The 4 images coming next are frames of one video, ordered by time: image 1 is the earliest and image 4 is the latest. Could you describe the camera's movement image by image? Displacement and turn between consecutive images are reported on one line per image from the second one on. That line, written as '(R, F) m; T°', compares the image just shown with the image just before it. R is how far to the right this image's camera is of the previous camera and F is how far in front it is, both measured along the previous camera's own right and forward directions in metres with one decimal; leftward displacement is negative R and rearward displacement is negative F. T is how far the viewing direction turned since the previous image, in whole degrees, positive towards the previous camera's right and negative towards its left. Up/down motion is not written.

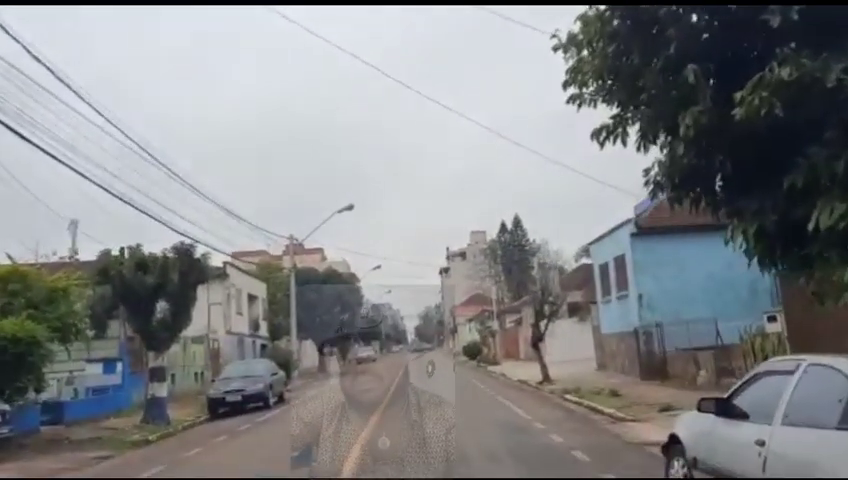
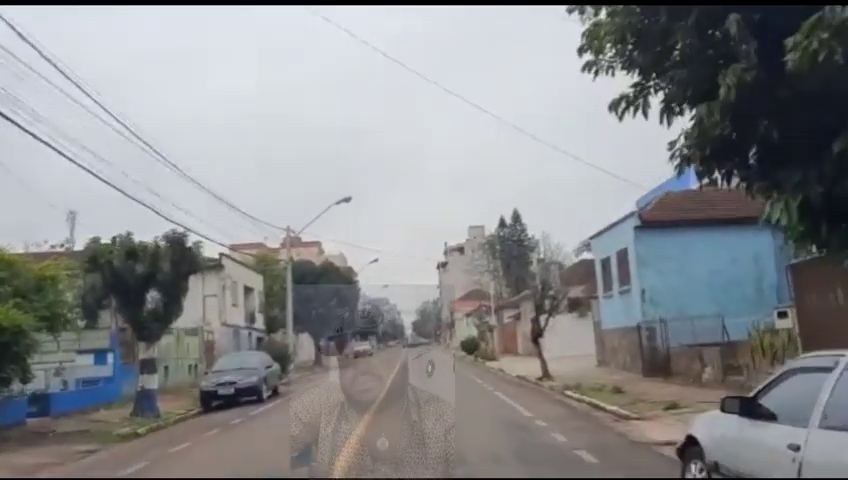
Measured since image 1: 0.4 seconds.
(0.0, +0.6) m; 0°
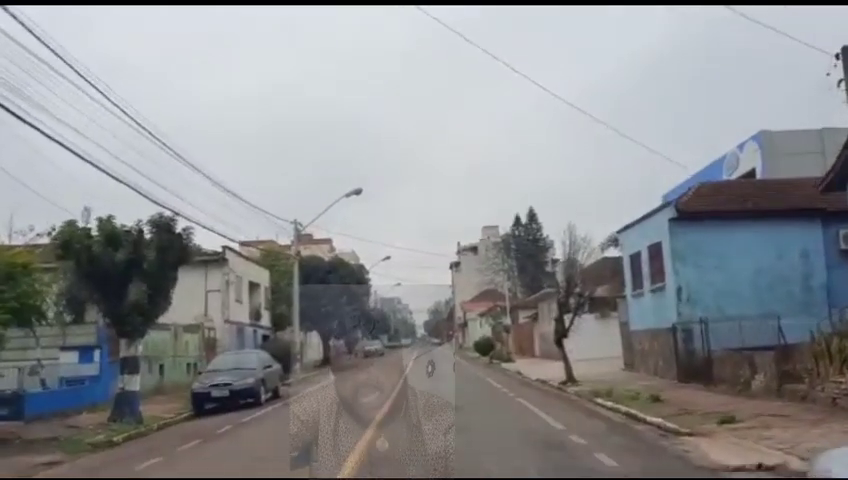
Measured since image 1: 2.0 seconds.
(-0.1, +2.3) m; -1°
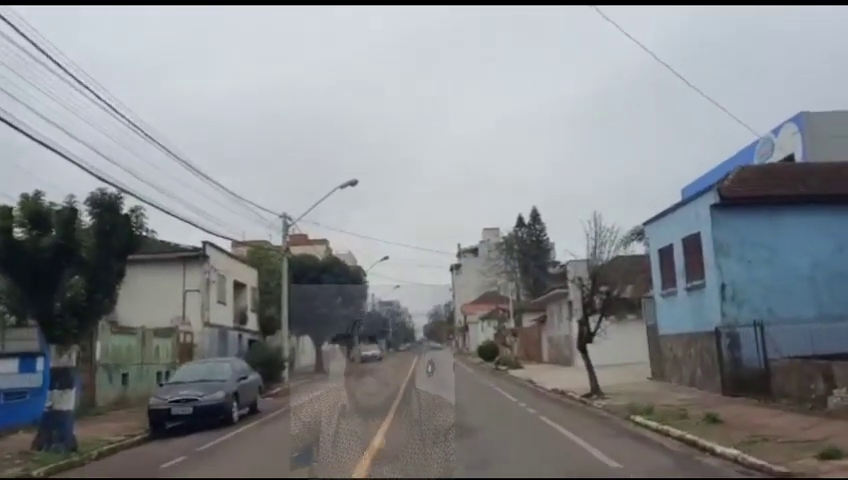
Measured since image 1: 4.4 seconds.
(-0.1, +3.6) m; 0°
